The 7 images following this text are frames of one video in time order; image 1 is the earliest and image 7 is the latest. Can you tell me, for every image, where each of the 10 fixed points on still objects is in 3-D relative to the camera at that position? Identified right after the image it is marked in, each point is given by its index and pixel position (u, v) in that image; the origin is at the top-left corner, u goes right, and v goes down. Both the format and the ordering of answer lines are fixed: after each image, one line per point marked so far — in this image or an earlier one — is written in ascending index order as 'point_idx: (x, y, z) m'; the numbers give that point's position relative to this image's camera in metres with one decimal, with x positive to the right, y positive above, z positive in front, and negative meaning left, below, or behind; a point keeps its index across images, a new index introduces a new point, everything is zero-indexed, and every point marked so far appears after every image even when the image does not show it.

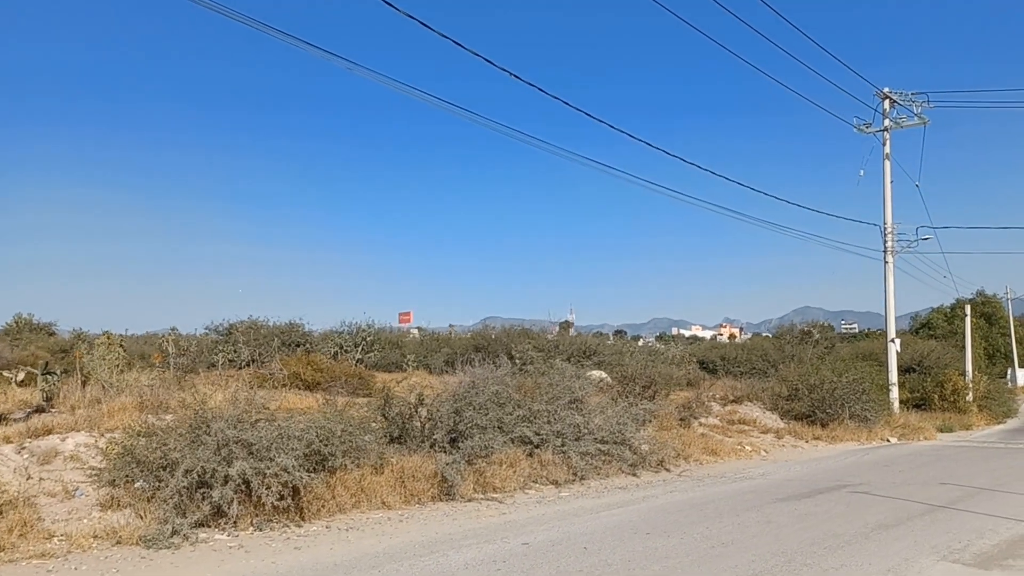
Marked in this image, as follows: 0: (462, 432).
0: (-0.7, -2.0, +10.2) m
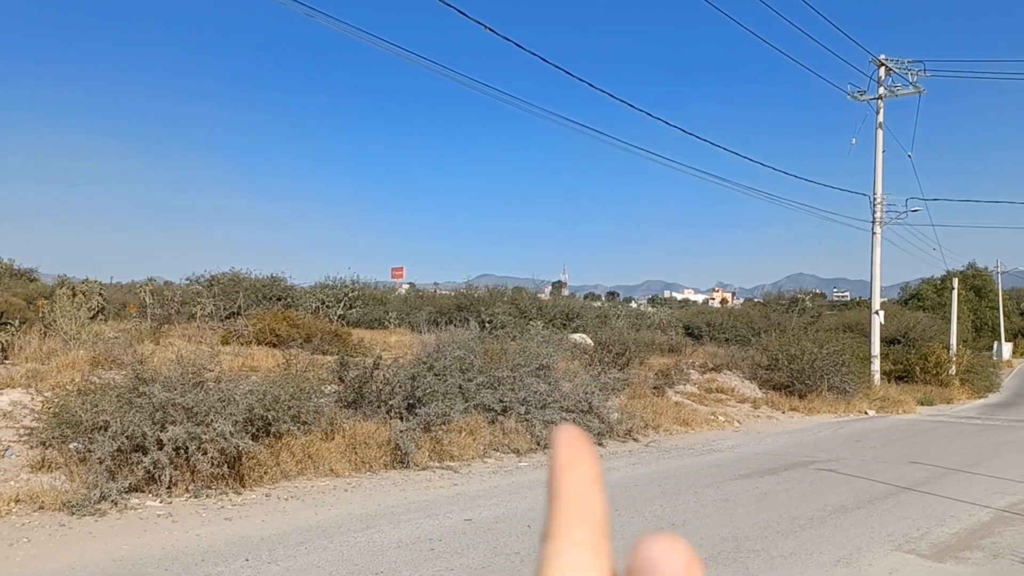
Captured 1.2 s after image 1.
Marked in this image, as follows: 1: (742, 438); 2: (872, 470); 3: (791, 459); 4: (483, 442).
0: (-1.2, -1.5, +9.9) m
1: (+4.3, -2.8, +14.0) m
2: (+5.2, -2.6, +10.7) m
3: (+4.3, -2.7, +11.5) m
4: (-0.4, -2.1, +10.2) m
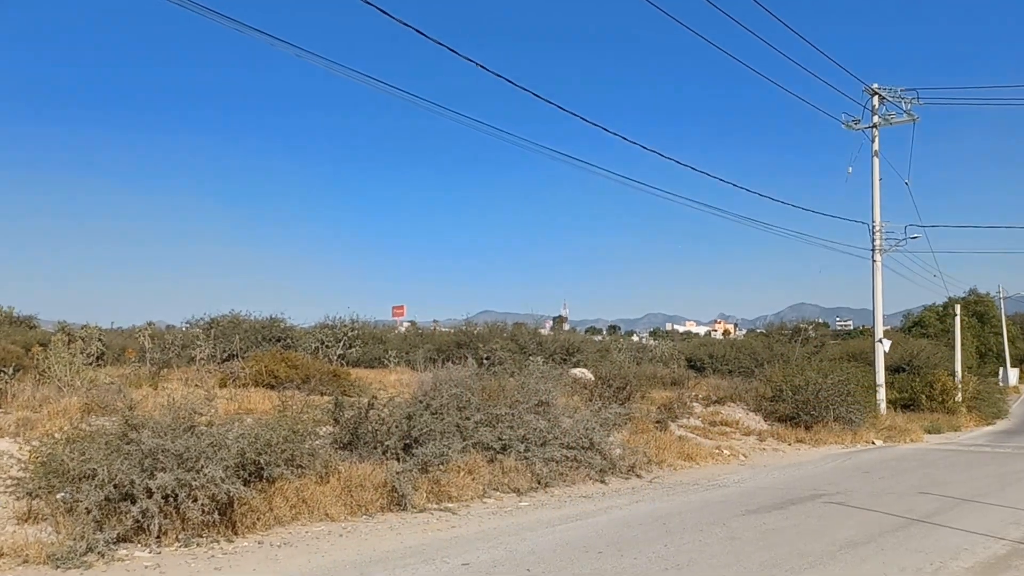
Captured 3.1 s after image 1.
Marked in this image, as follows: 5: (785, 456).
0: (-1.3, -2.0, +9.7) m
1: (+4.4, -3.4, +13.8) m
2: (+5.2, -3.0, +10.4) m
3: (+4.3, -3.1, +11.3) m
4: (-0.4, -2.6, +10.0) m
5: (+6.2, -3.8, +16.7) m
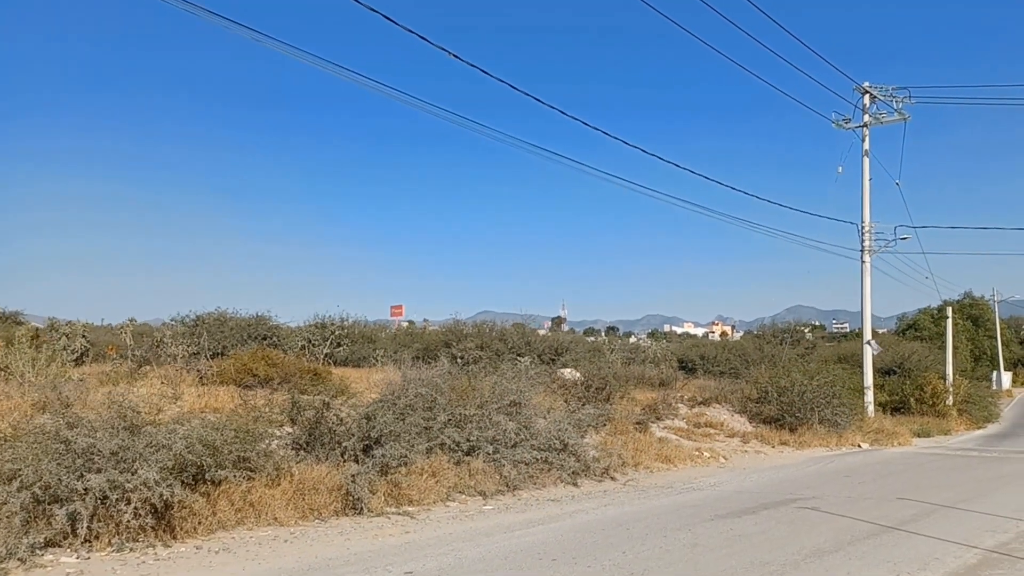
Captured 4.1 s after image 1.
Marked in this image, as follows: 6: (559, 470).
0: (-1.7, -1.9, +9.4) m
1: (+3.9, -3.4, +13.5) m
2: (+4.7, -3.0, +10.1) m
3: (+3.9, -3.1, +11.0) m
4: (-0.9, -2.6, +9.6) m
5: (+5.7, -3.8, +16.4) m
6: (+0.7, -2.8, +11.3) m
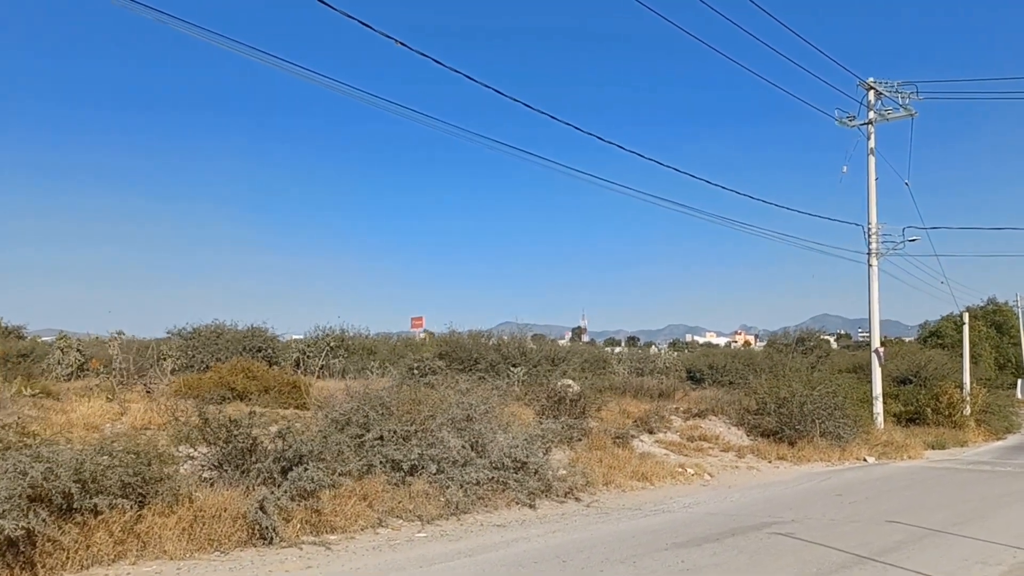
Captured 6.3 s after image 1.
0: (-2.5, -2.0, +8.6) m
1: (+3.3, -3.5, +12.5) m
2: (+4.0, -3.0, +9.1) m
3: (+3.2, -3.1, +10.0) m
4: (-1.6, -2.6, +8.8) m
5: (+5.1, -3.9, +15.4) m
6: (0.0, -2.8, +10.4) m
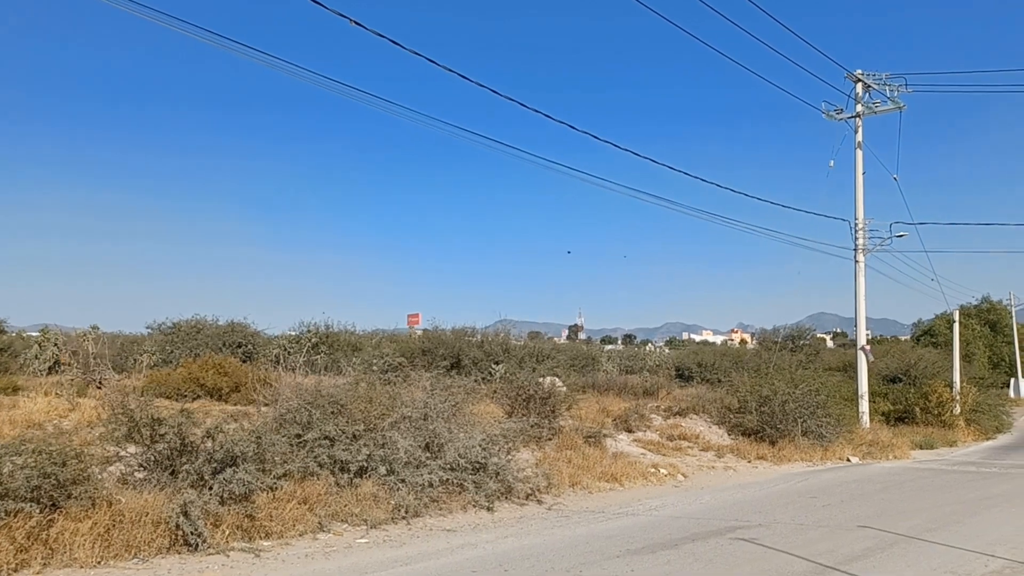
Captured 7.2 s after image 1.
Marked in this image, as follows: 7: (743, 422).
0: (-3.0, -1.9, +8.1) m
1: (+2.7, -3.4, +12.0) m
2: (+3.4, -2.9, +8.7) m
3: (+2.6, -3.0, +9.5) m
4: (-2.2, -2.5, +8.3) m
5: (+4.5, -3.8, +14.9) m
6: (-0.5, -2.7, +9.9) m
7: (+6.1, -3.5, +19.5) m
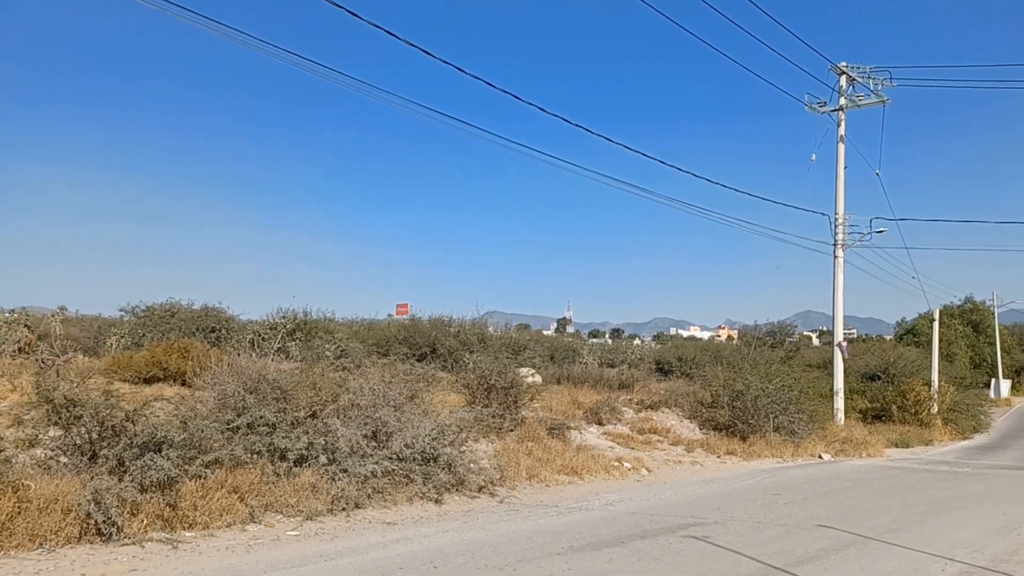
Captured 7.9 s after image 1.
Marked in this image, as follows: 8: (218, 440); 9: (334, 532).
0: (-3.6, -1.6, +7.7) m
1: (+2.0, -3.2, +11.7) m
2: (+2.8, -2.8, +8.4) m
3: (+1.9, -2.9, +9.2) m
4: (-2.8, -2.3, +7.9) m
5: (+3.8, -3.6, +14.6) m
6: (-1.2, -2.5, +9.5) m
7: (+5.3, -3.3, +19.2) m
8: (-3.2, -1.6, +8.2) m
9: (-1.9, -2.6, +7.8) m
